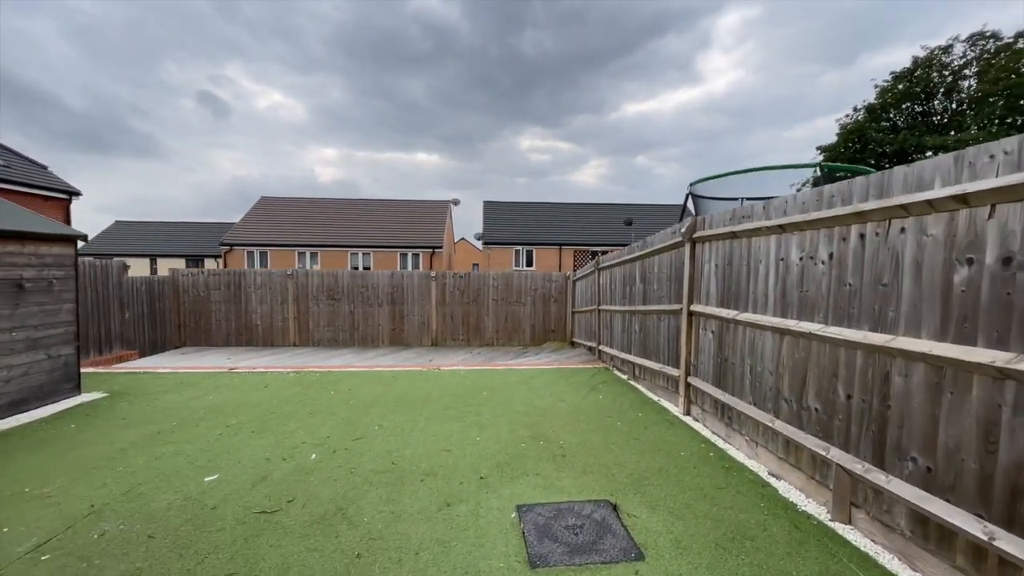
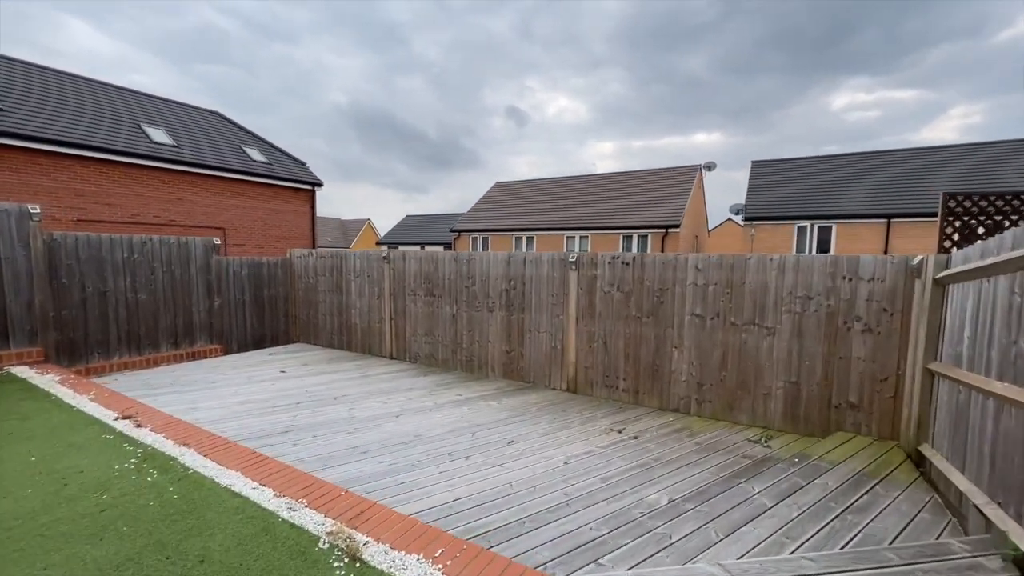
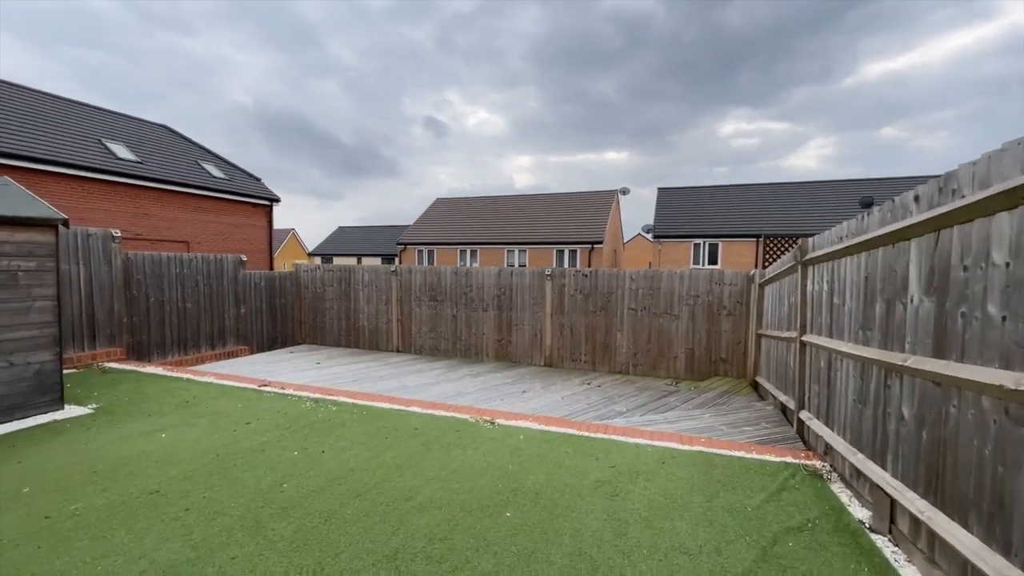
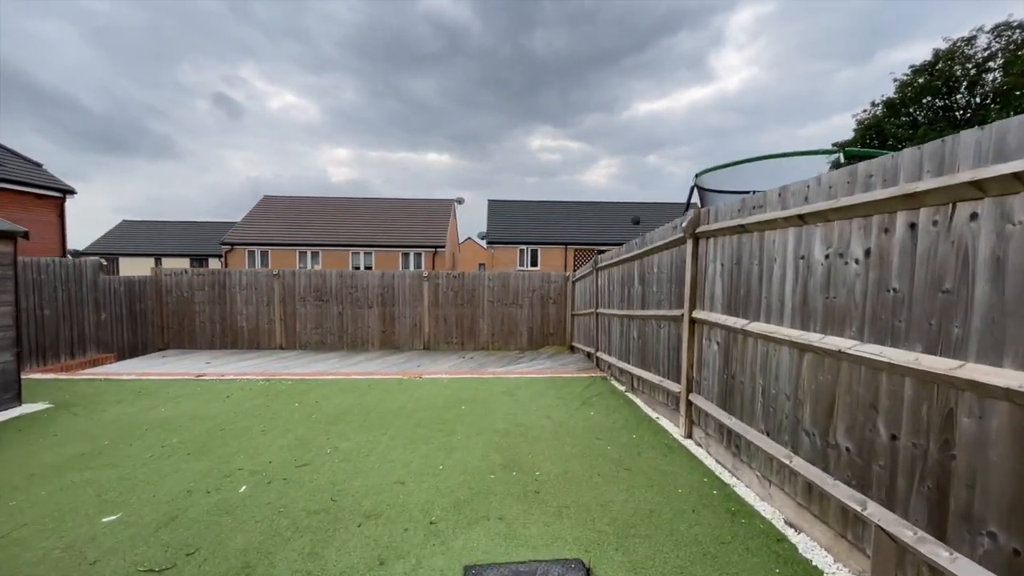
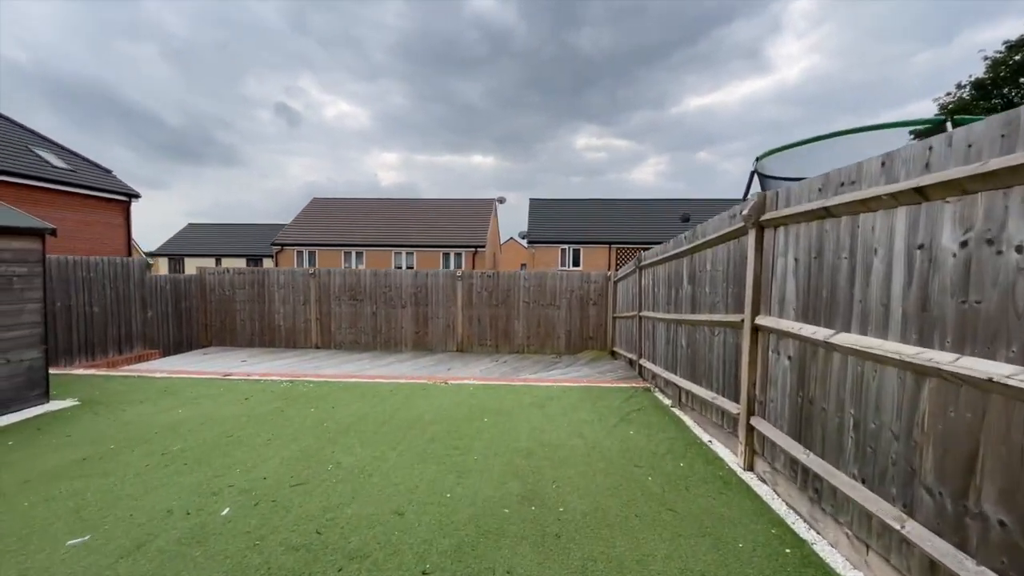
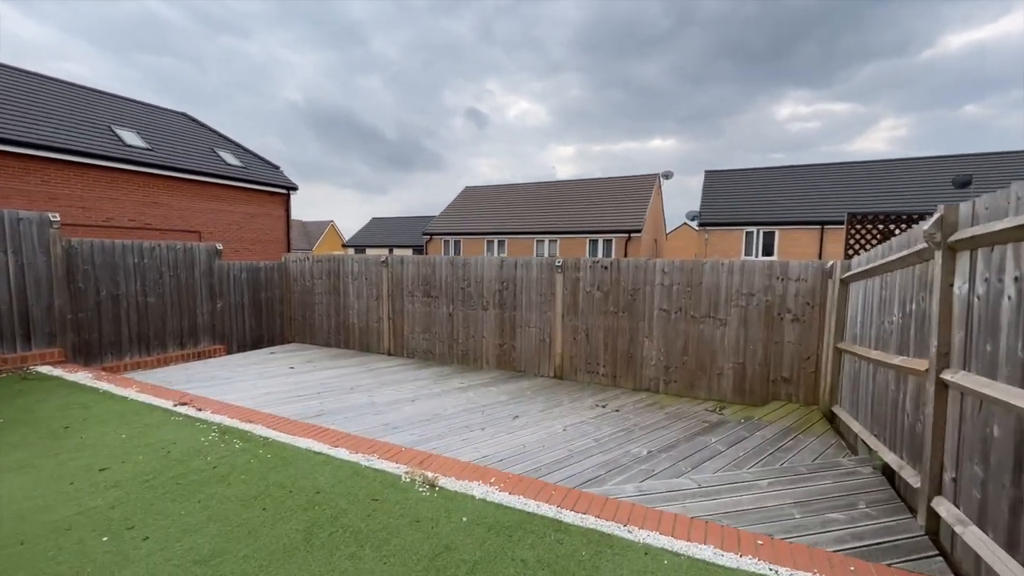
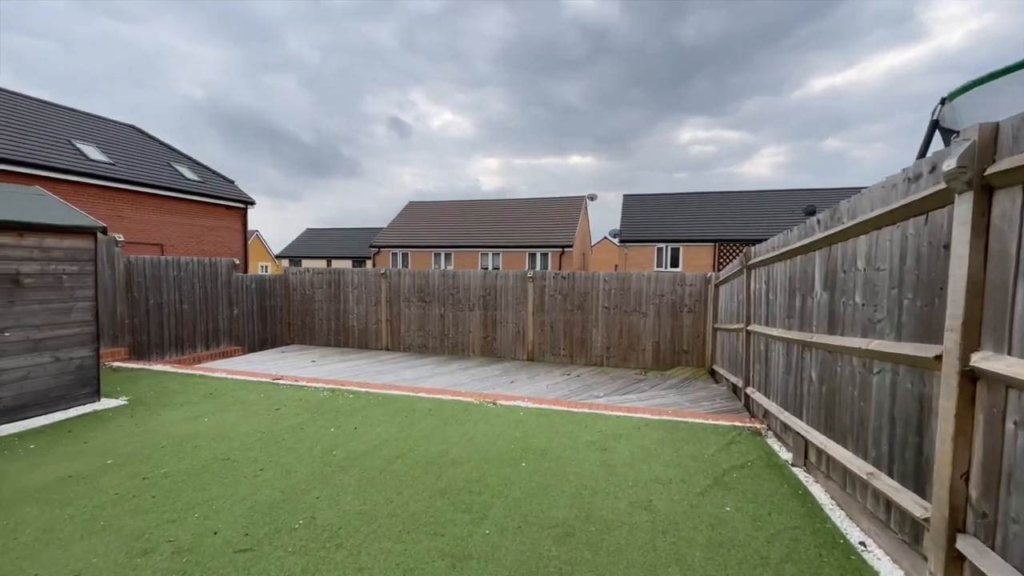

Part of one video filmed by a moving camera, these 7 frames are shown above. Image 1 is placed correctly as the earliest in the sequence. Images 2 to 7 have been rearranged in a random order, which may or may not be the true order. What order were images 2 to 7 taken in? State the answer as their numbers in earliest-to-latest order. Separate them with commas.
4, 5, 7, 3, 6, 2
